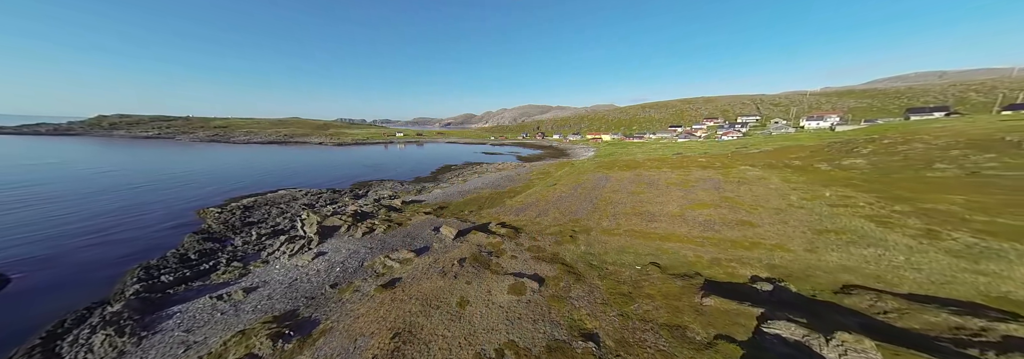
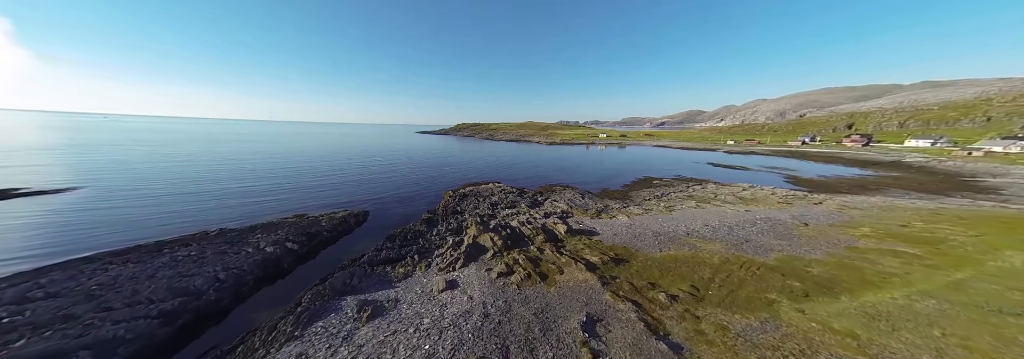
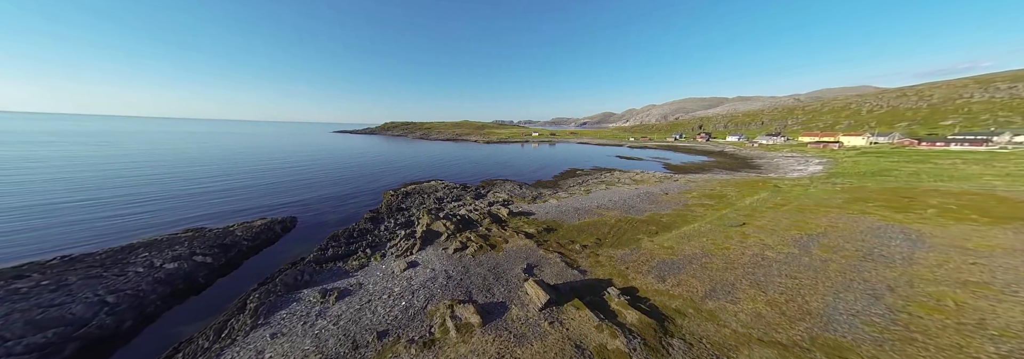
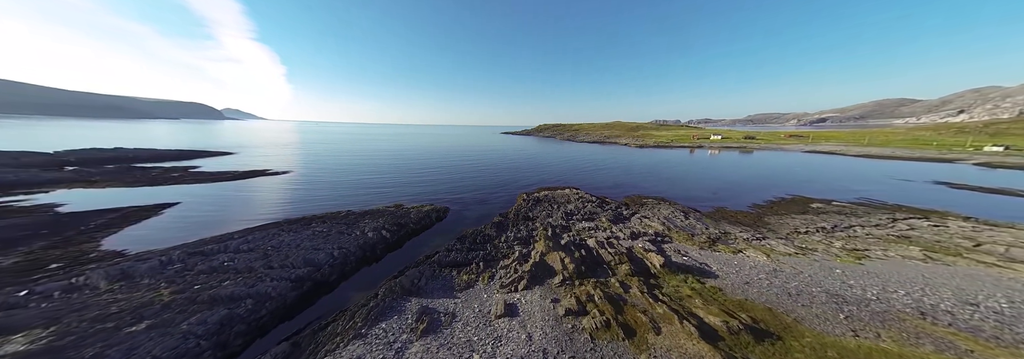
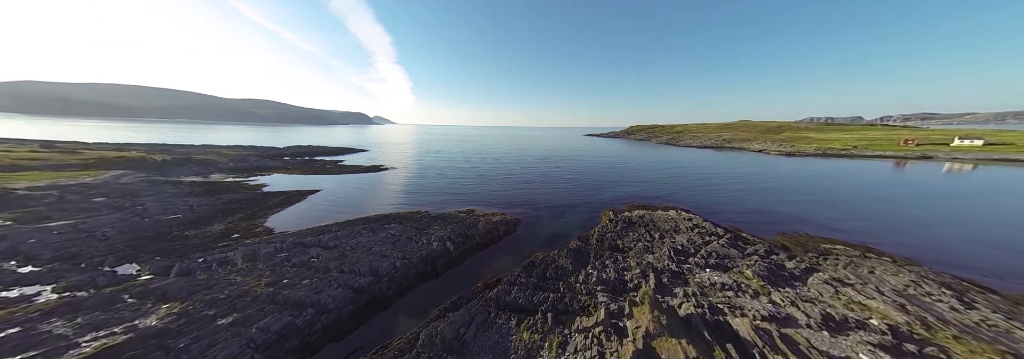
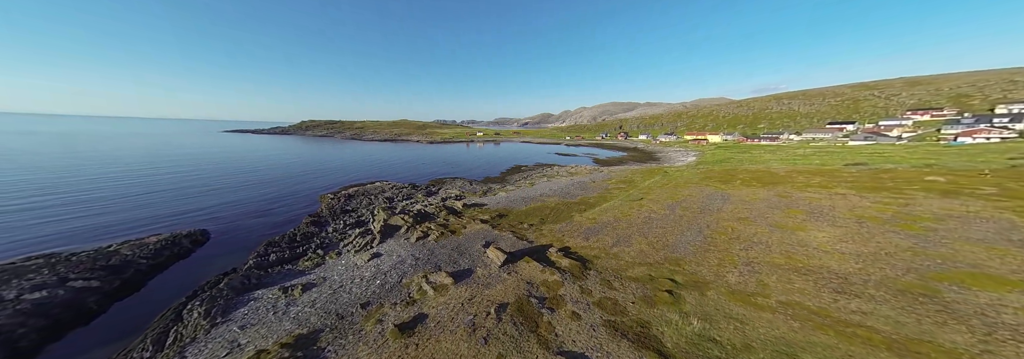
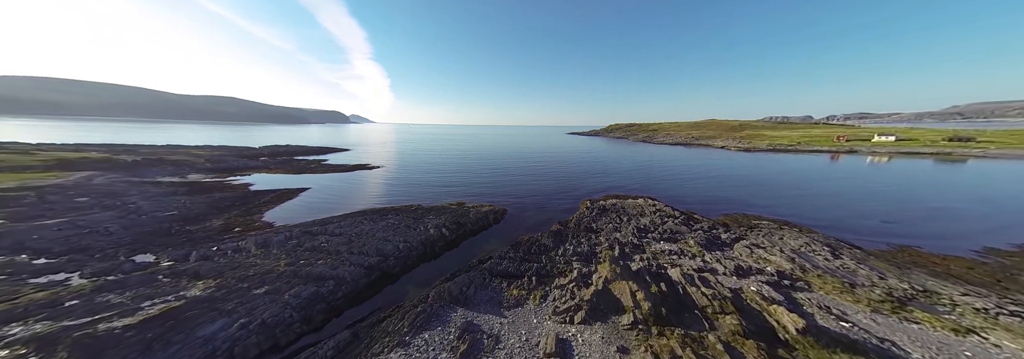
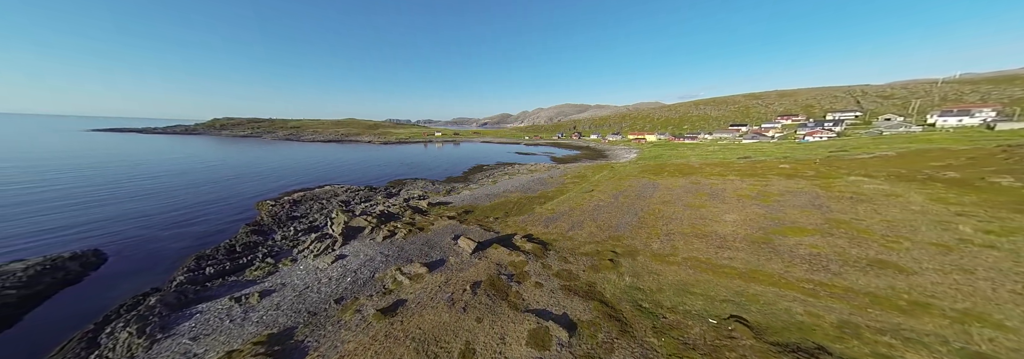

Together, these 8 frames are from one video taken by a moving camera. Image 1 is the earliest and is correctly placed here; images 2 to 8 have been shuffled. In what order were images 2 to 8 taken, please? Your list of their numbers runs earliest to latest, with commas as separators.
8, 6, 3, 2, 4, 7, 5
